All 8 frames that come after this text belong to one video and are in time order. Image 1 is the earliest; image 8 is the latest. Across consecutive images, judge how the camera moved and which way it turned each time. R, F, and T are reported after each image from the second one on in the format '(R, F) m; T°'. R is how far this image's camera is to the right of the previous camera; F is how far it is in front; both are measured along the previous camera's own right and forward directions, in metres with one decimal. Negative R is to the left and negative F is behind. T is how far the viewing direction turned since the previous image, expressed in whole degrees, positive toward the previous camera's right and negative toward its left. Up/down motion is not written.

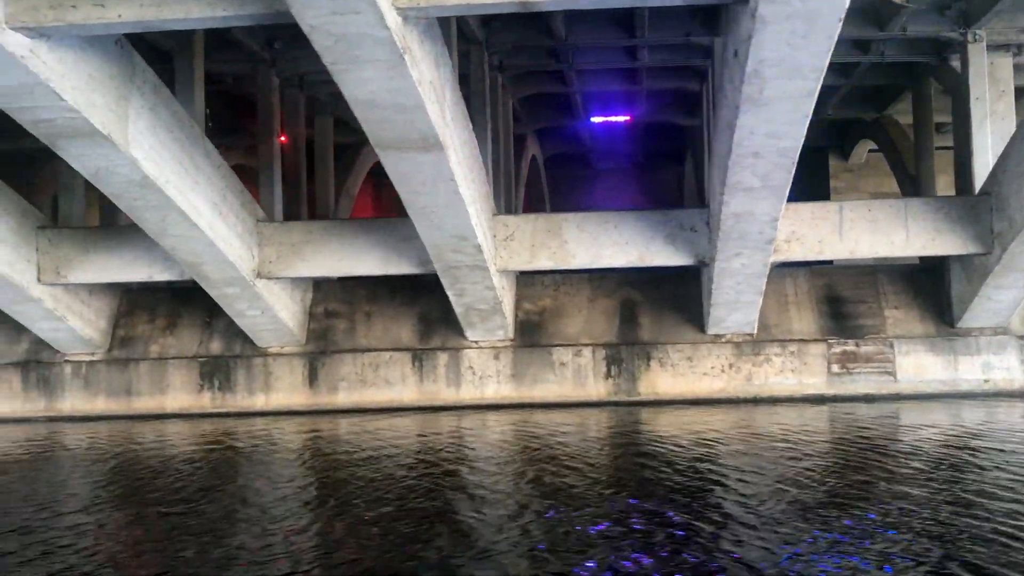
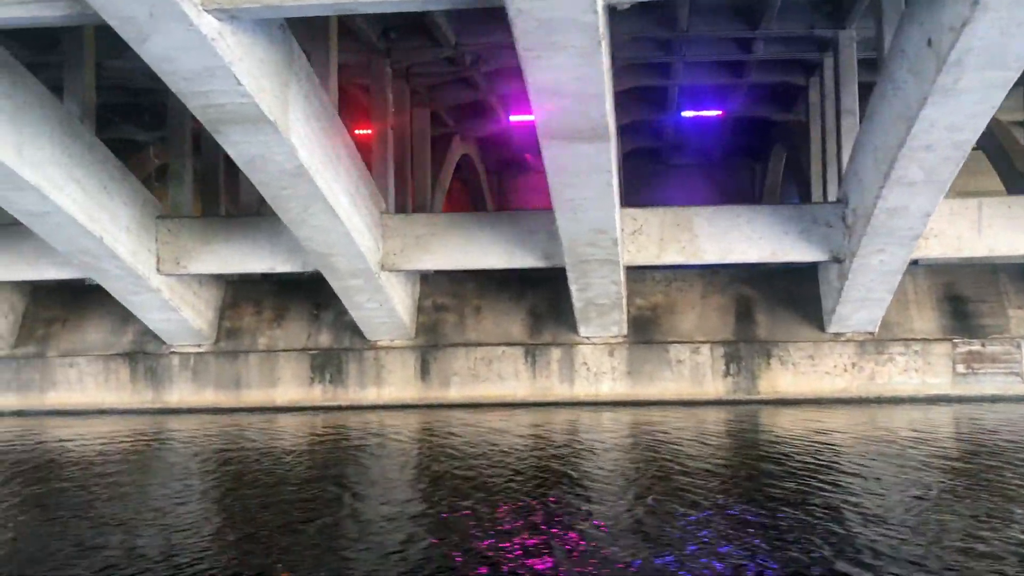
(-1.5, +0.2) m; -1°
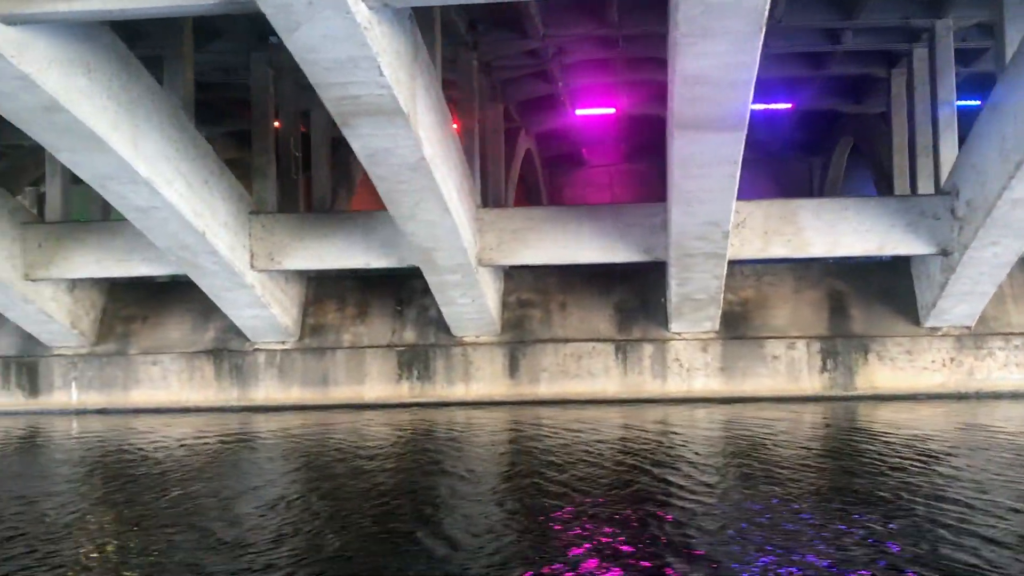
(-1.2, +0.2) m; 0°
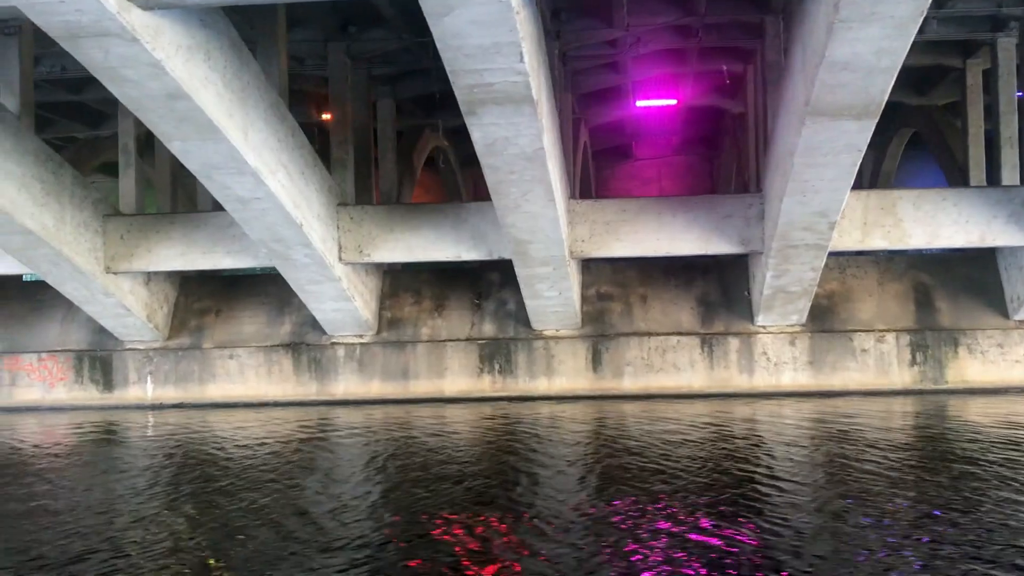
(-1.2, +0.2) m; 0°
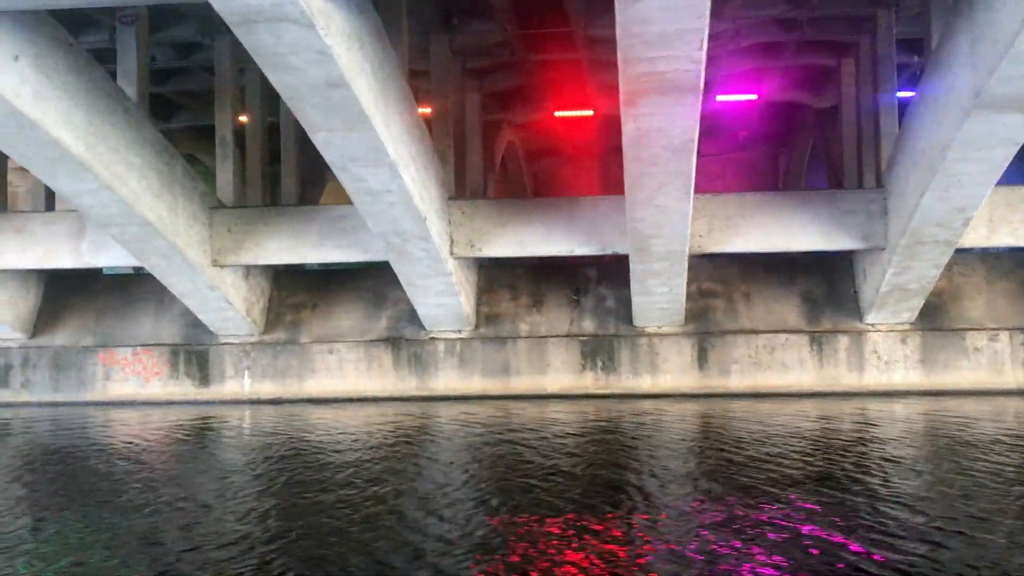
(-1.4, +0.2) m; 0°
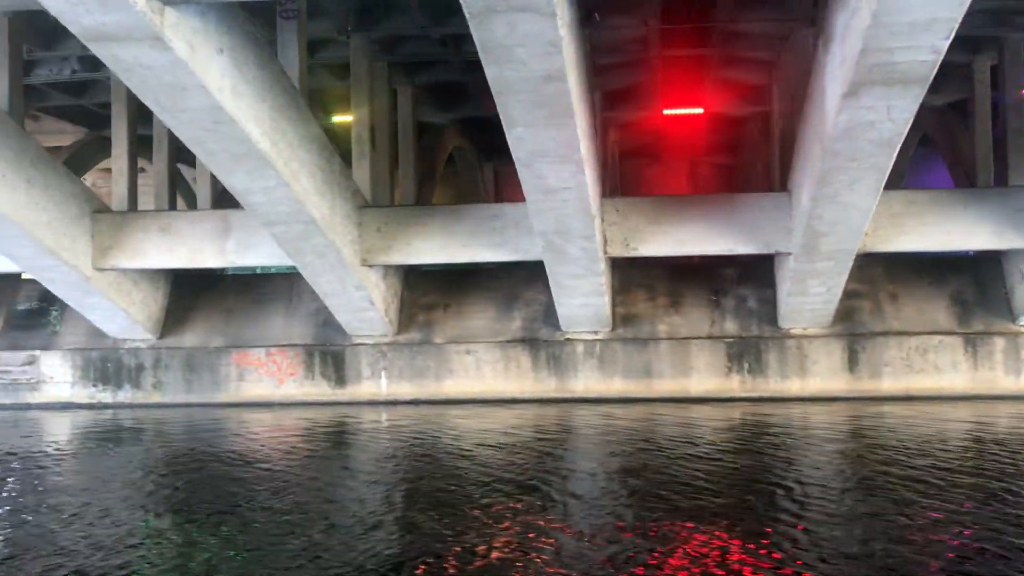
(-1.7, +0.2) m; -1°
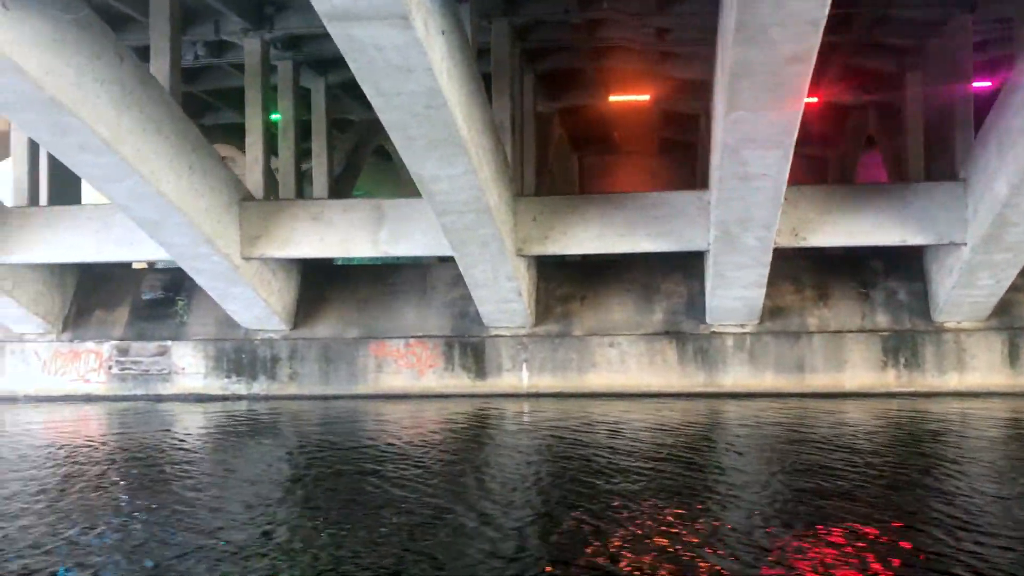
(-1.9, +0.3) m; -1°
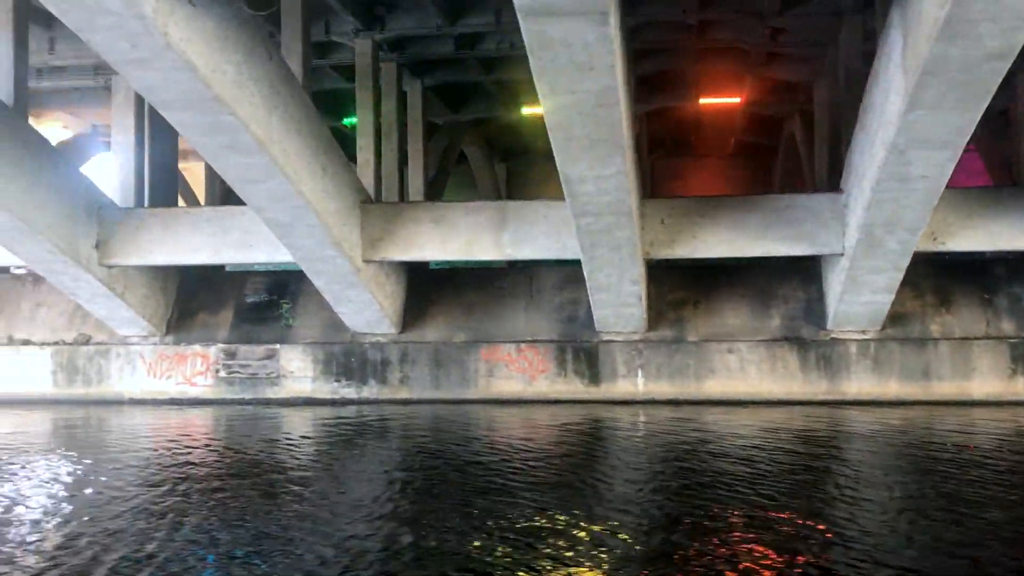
(-1.3, +0.2) m; -1°
